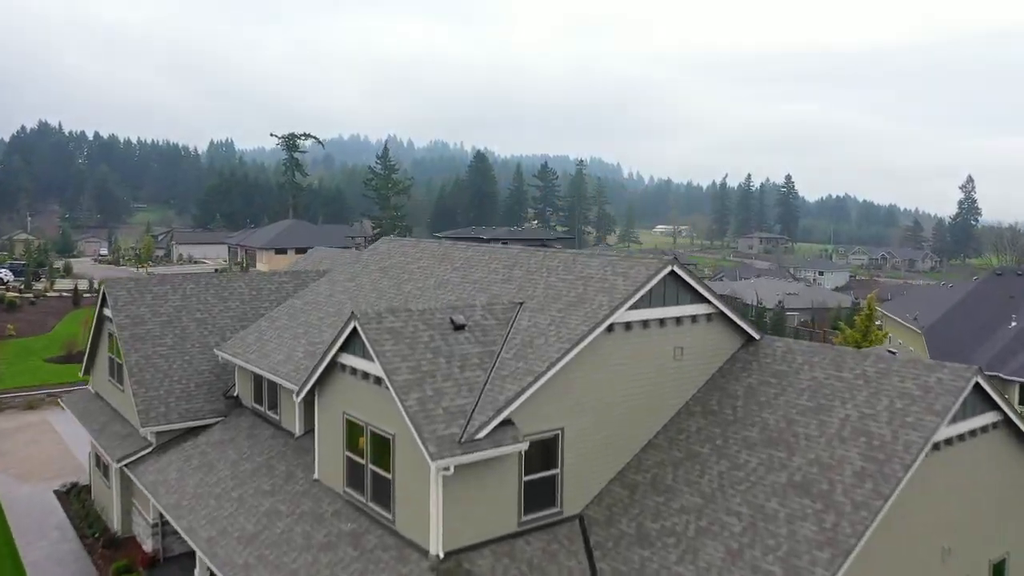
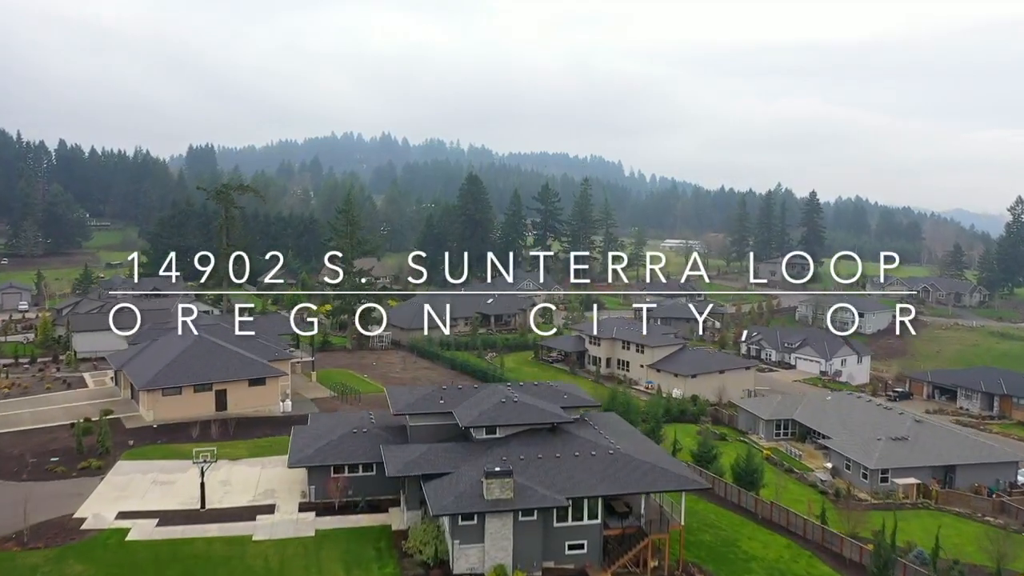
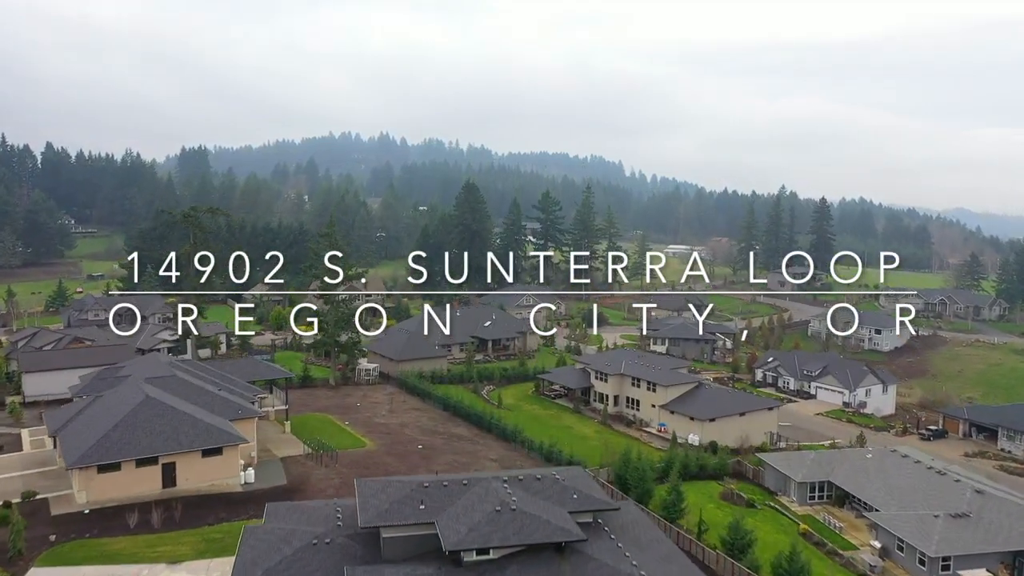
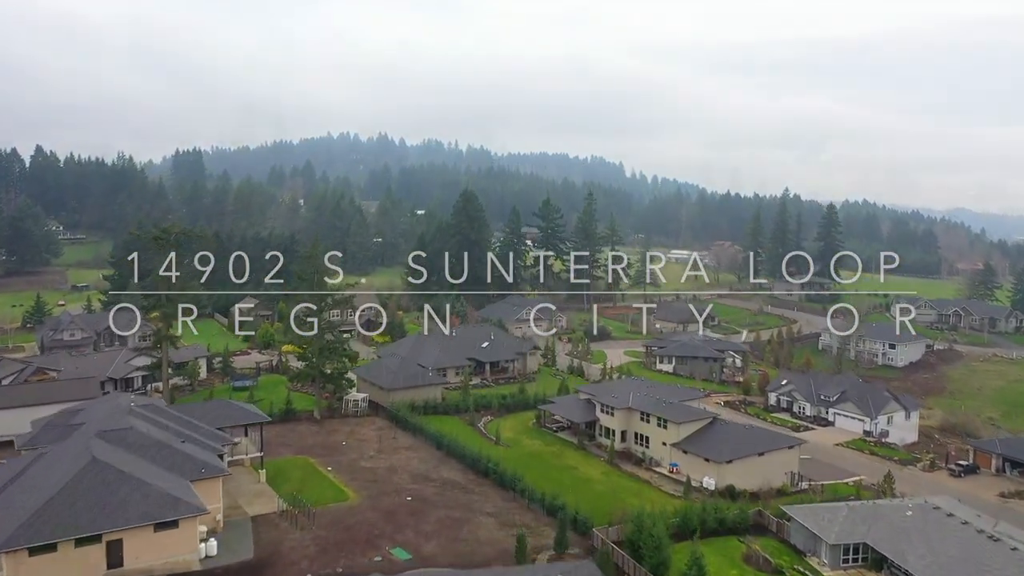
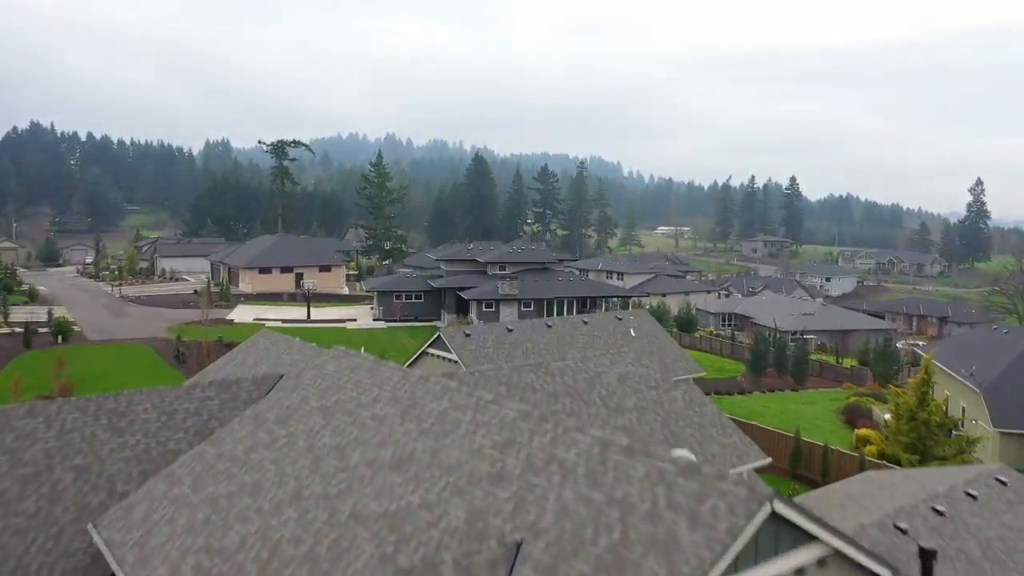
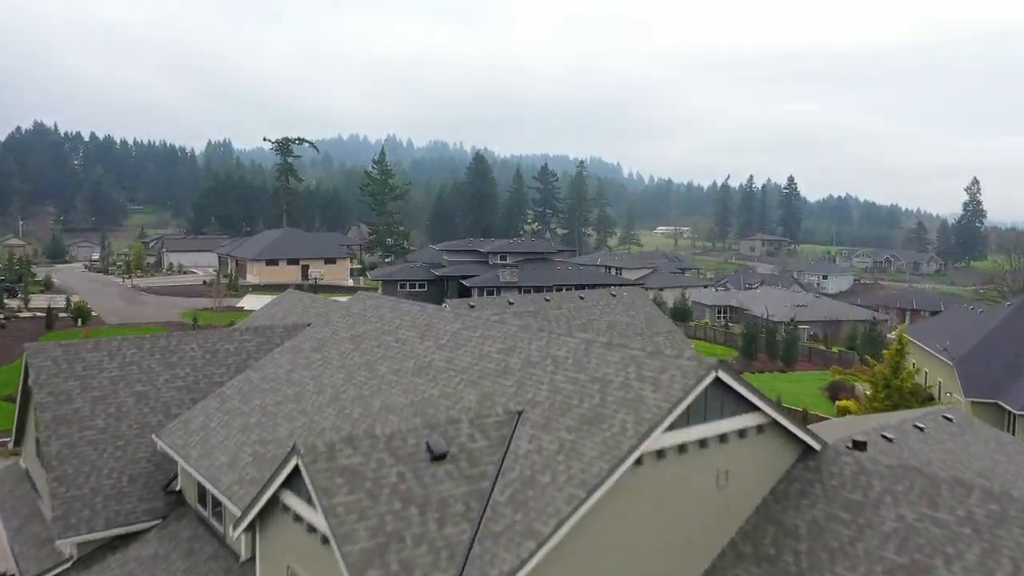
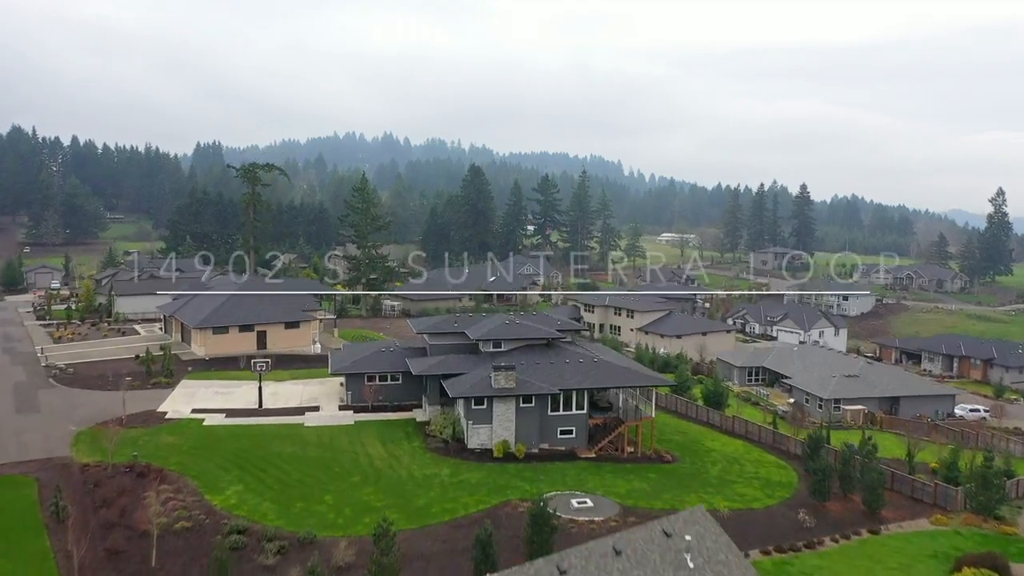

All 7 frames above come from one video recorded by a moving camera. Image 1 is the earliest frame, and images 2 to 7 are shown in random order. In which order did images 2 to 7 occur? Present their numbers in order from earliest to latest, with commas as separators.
6, 5, 7, 2, 3, 4
